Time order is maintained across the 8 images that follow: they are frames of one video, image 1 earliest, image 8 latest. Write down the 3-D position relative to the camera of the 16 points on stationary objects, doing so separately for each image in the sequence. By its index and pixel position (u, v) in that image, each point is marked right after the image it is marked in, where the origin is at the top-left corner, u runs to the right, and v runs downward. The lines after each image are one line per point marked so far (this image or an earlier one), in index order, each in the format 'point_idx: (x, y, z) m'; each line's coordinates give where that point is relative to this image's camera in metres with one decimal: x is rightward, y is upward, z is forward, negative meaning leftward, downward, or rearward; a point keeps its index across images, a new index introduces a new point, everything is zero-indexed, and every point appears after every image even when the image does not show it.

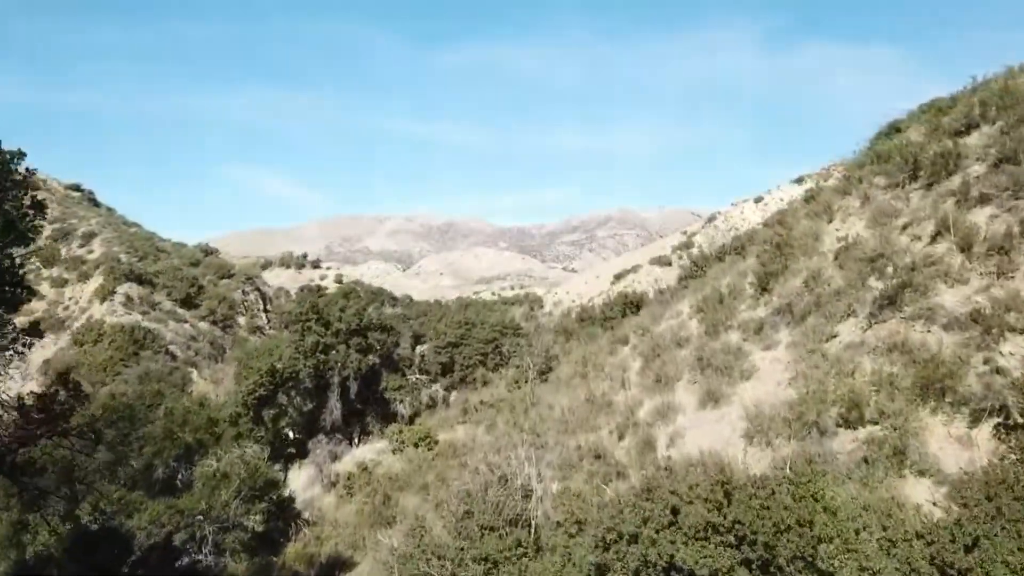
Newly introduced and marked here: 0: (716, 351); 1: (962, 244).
0: (+3.0, -0.9, +12.1) m
1: (+5.4, +0.5, +10.0) m
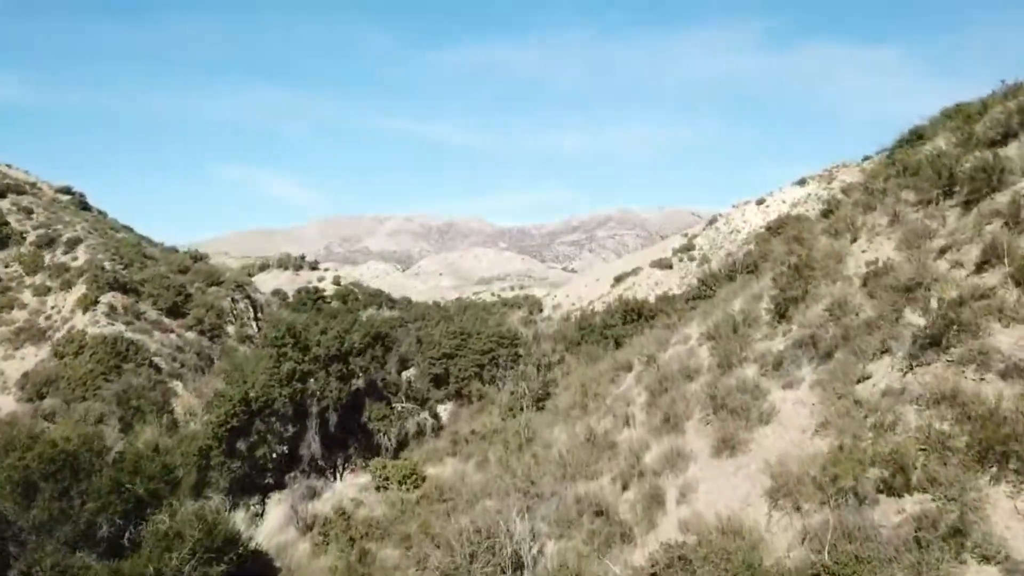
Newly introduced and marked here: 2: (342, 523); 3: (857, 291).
0: (+2.9, -1.3, +10.8) m
1: (+5.3, +0.1, +8.8) m
2: (-2.6, -3.5, +12.4) m
3: (+4.6, 0.0, +11.0) m
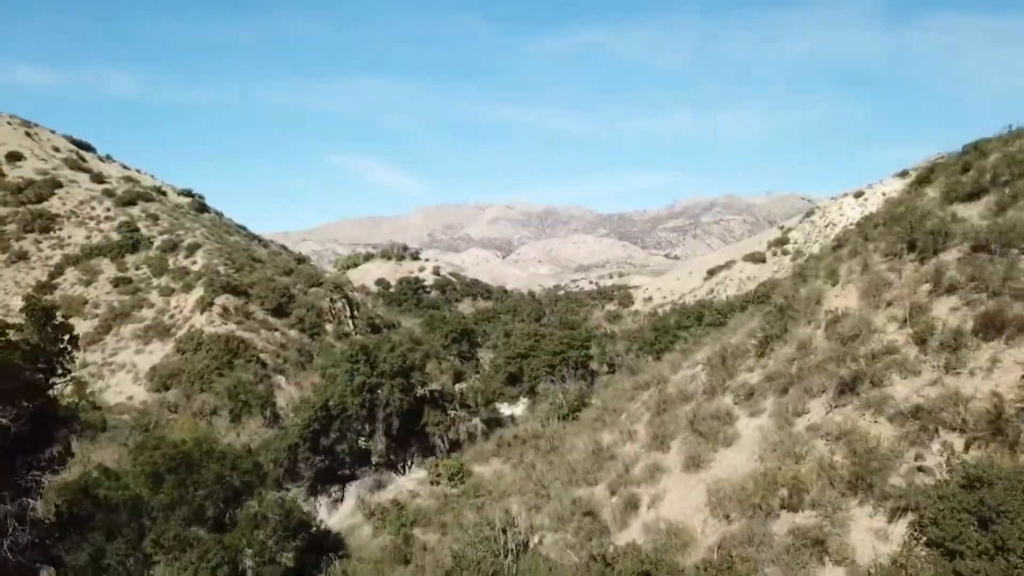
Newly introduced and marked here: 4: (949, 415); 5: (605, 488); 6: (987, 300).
0: (+3.1, -2.0, +13.0) m
1: (+5.2, -0.6, +10.6) m
2: (-2.2, -4.1, +15.3) m
3: (+4.8, -0.7, +12.9) m
4: (+4.9, -1.4, +9.3) m
5: (+1.4, -3.1, +12.7) m
6: (+6.0, -0.2, +10.4) m
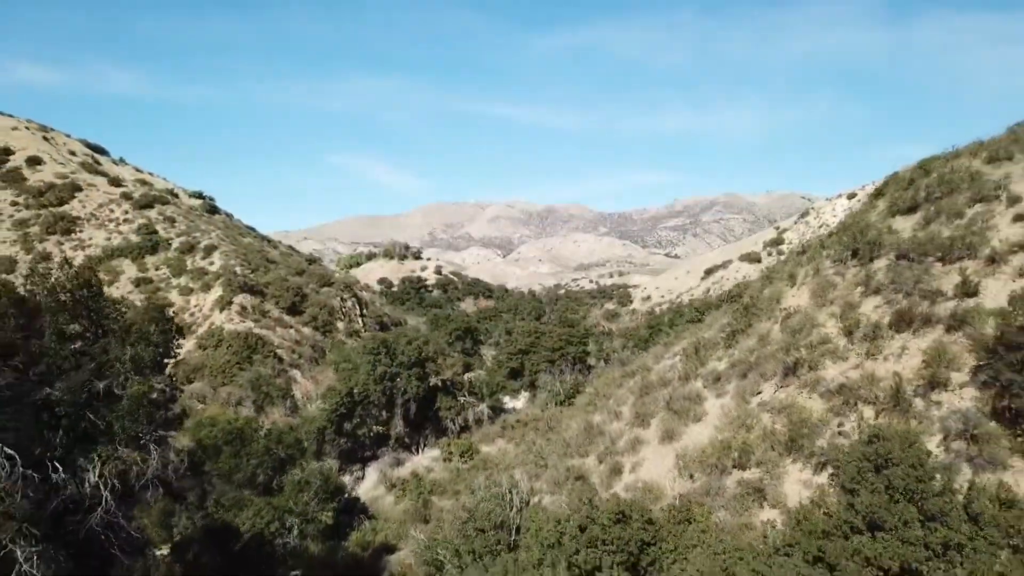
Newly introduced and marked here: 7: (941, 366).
0: (+3.1, -2.0, +15.3) m
1: (+5.3, -0.6, +13.0) m
2: (-2.1, -4.1, +17.7) m
3: (+4.8, -0.7, +15.3) m
4: (+5.0, -1.4, +11.7) m
5: (+1.5, -3.1, +15.0) m
6: (+6.0, -0.2, +12.8) m
7: (+5.8, -1.0, +11.2) m
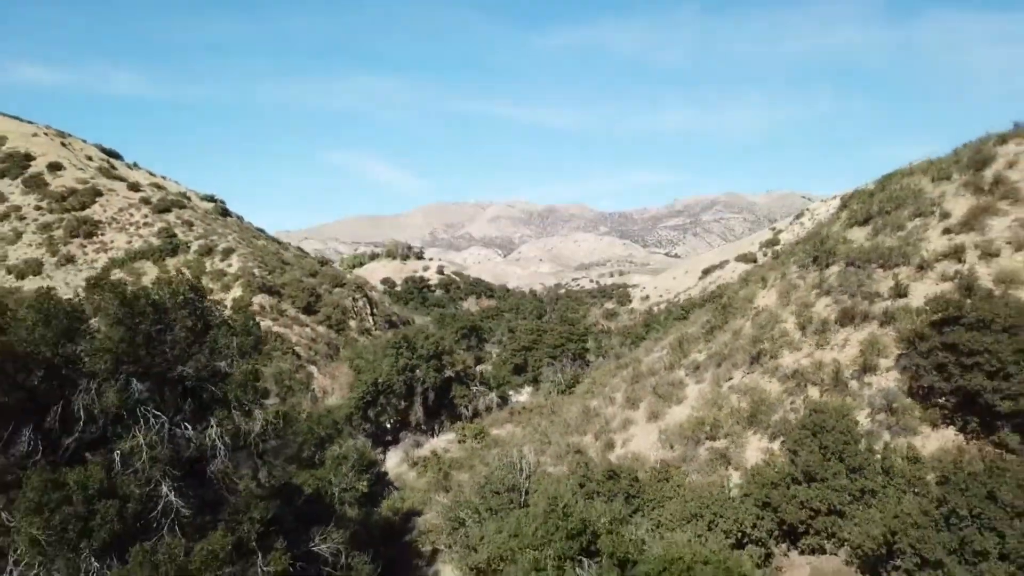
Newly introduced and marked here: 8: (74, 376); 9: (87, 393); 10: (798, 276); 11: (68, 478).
0: (+3.3, -2.0, +17.9) m
1: (+5.5, -0.7, +15.5) m
2: (-1.9, -4.2, +20.2) m
3: (+5.0, -0.7, +17.8) m
4: (+5.2, -1.5, +14.2) m
5: (+1.7, -3.1, +17.6) m
6: (+6.2, -0.2, +15.3) m
7: (+6.0, -1.1, +13.7) m
8: (-5.1, -1.0, +9.8) m
9: (-4.9, -1.2, +9.7) m
10: (+6.2, +0.3, +18.0) m
11: (-4.8, -2.0, +8.9) m
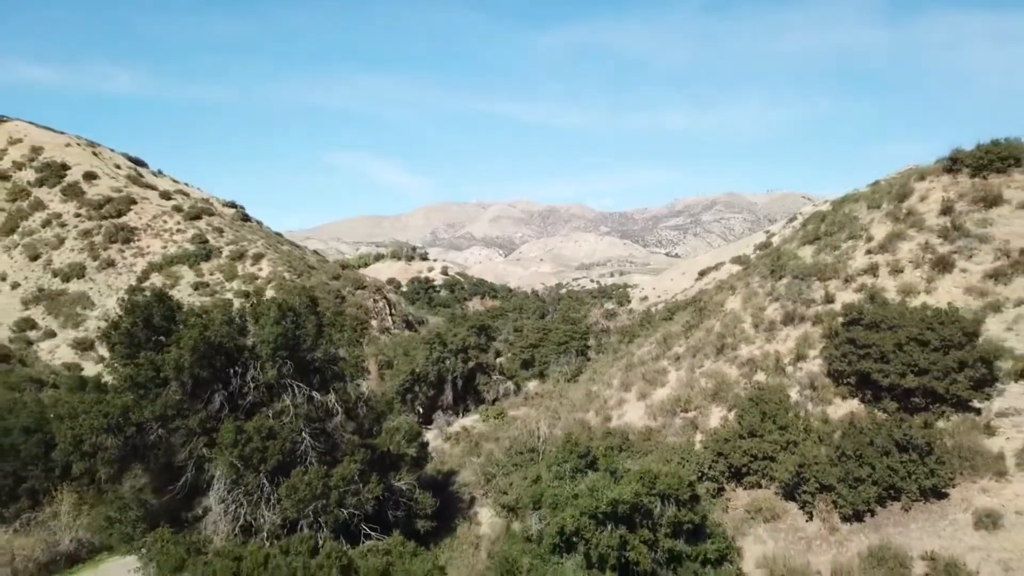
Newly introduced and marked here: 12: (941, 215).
0: (+3.8, -2.2, +22.4) m
1: (+5.9, -0.9, +20.0) m
2: (-1.4, -4.3, +24.7) m
3: (+5.5, -0.9, +22.3) m
4: (+5.6, -1.7, +18.7) m
5: (+2.2, -3.3, +22.1) m
6: (+6.7, -0.4, +19.8) m
7: (+6.5, -1.3, +18.2) m
8: (-4.7, -1.2, +14.4) m
9: (-4.4, -1.4, +14.3) m
10: (+6.7, +0.1, +22.5) m
11: (-4.3, -2.2, +13.4) m
12: (+10.4, +1.8, +20.0) m
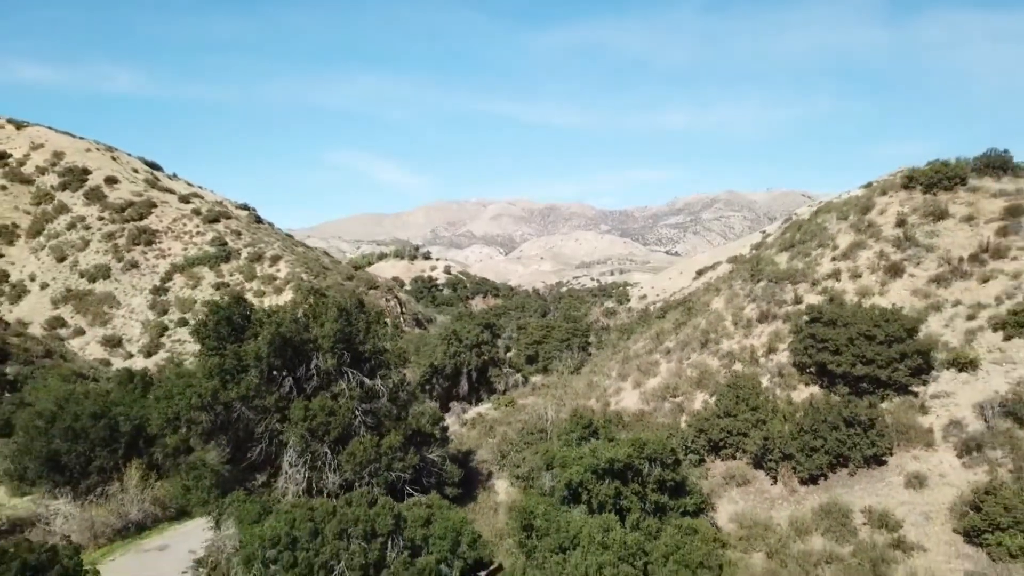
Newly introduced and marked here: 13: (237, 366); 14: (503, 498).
0: (+4.1, -2.3, +25.4) m
1: (+6.3, -0.9, +23.1) m
2: (-1.1, -4.4, +27.7) m
3: (+5.8, -1.0, +25.4) m
4: (+6.0, -1.7, +21.8) m
5: (+2.5, -3.4, +25.1) m
6: (+7.0, -0.5, +22.8) m
7: (+6.8, -1.3, +21.3) m
8: (-4.3, -1.3, +17.4) m
9: (-4.1, -1.5, +17.3) m
10: (+7.0, 0.0, +25.5) m
11: (-4.0, -2.3, +16.5) m
12: (+10.7, +1.7, +23.1) m
13: (-5.6, -1.6, +16.8) m
14: (-0.2, -5.0, +19.6) m
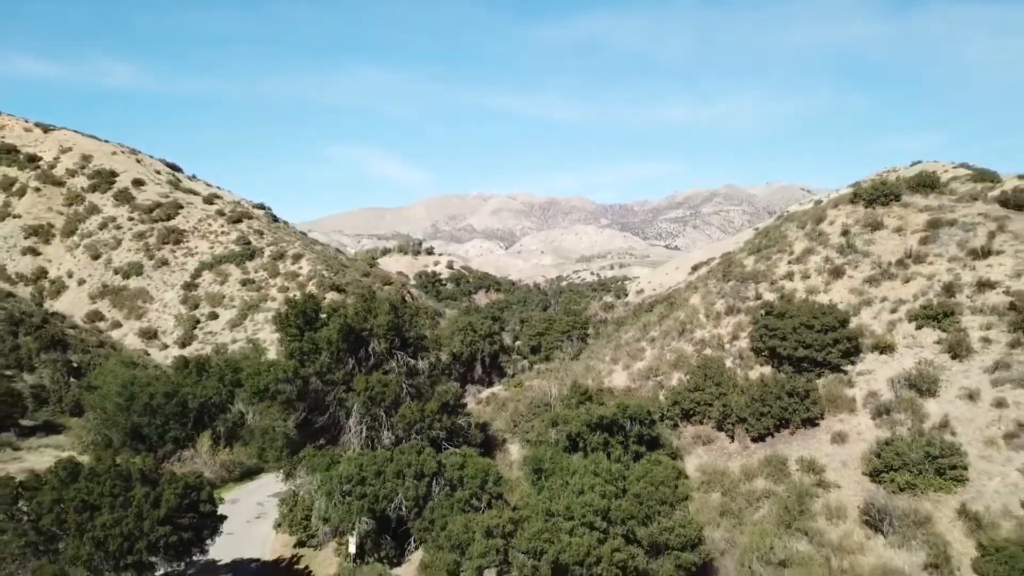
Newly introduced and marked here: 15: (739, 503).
0: (+4.5, -2.2, +30.1) m
1: (+6.6, -0.9, +27.8) m
2: (-0.7, -4.3, +32.5) m
3: (+6.2, -0.9, +30.1) m
4: (+6.3, -1.7, +26.5) m
5: (+2.8, -3.3, +29.8) m
6: (+7.4, -0.4, +27.5) m
7: (+7.1, -1.3, +26.0) m
8: (-4.0, -1.3, +22.1) m
9: (-3.8, -1.5, +22.0) m
10: (+7.4, +0.1, +30.2) m
11: (-3.6, -2.3, +21.2) m
12: (+11.0, +1.7, +27.7) m
13: (-5.2, -1.6, +21.5) m
14: (+0.1, -4.9, +24.3) m
15: (+5.3, -5.1, +19.5) m
